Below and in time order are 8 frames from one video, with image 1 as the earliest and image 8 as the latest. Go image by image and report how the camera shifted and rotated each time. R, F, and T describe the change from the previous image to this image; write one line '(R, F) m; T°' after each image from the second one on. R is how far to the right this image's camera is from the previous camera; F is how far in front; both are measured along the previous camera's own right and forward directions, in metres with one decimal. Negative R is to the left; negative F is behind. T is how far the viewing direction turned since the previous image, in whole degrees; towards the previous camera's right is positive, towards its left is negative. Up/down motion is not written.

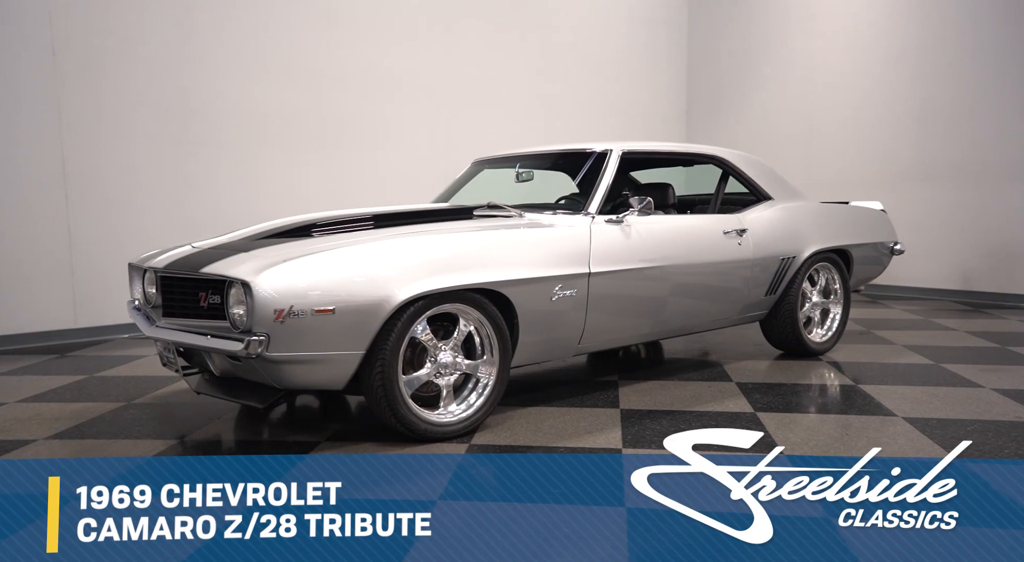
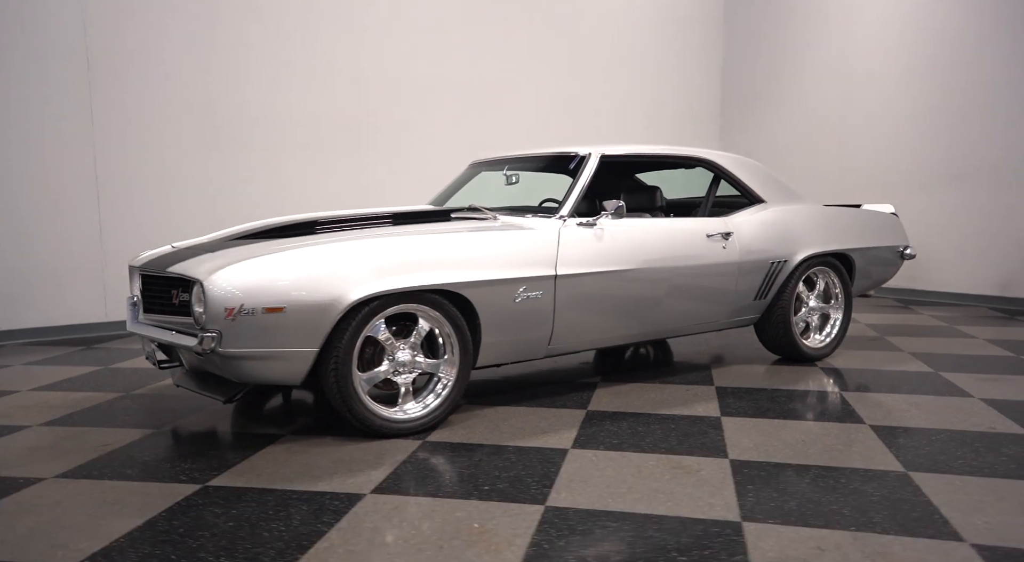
(+0.4, 0.0) m; -4°
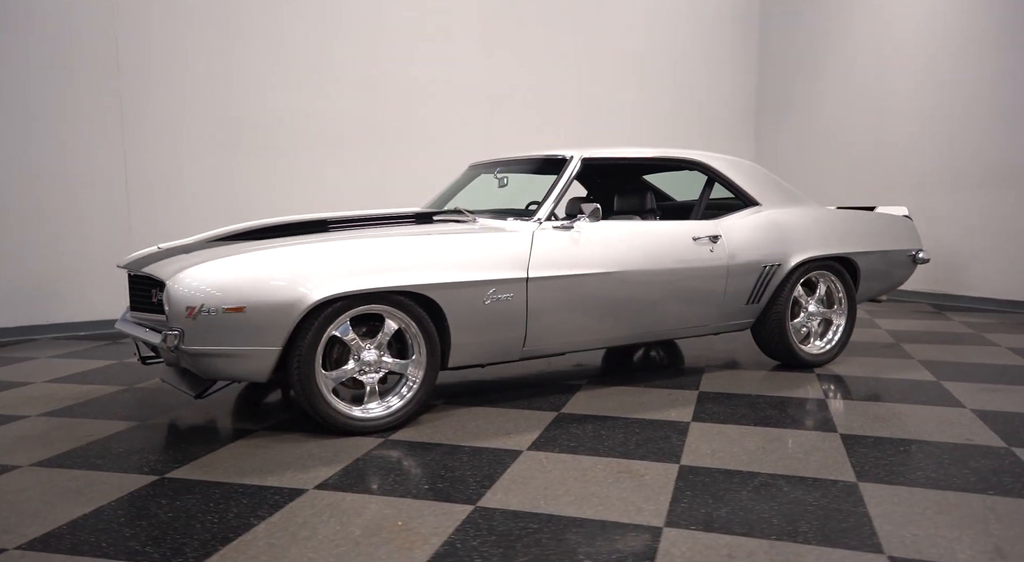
(+0.4, 0.0) m; -4°
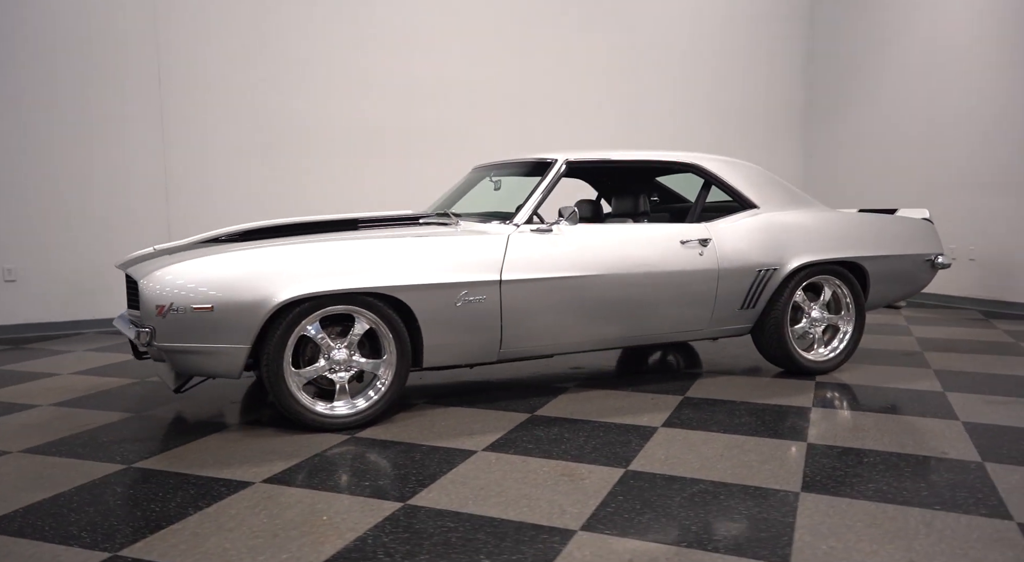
(+0.5, 0.0) m; -5°
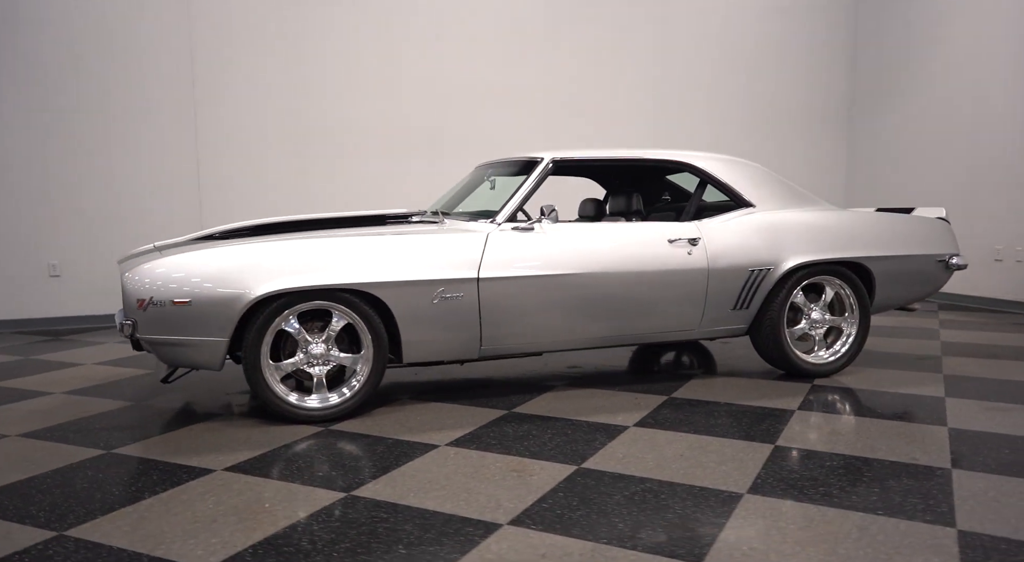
(+0.4, 0.0) m; -4°
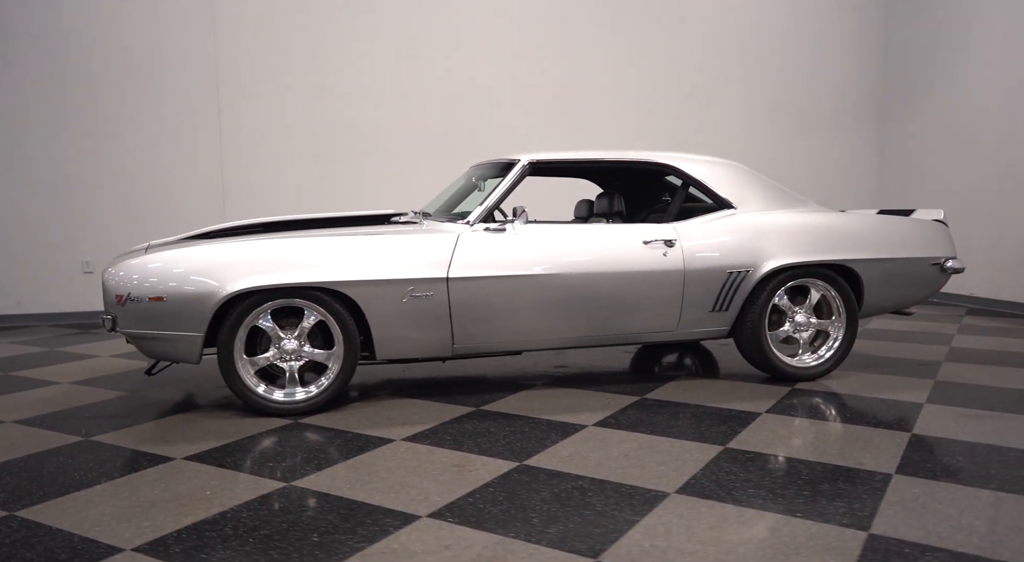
(+0.4, -0.1) m; -4°
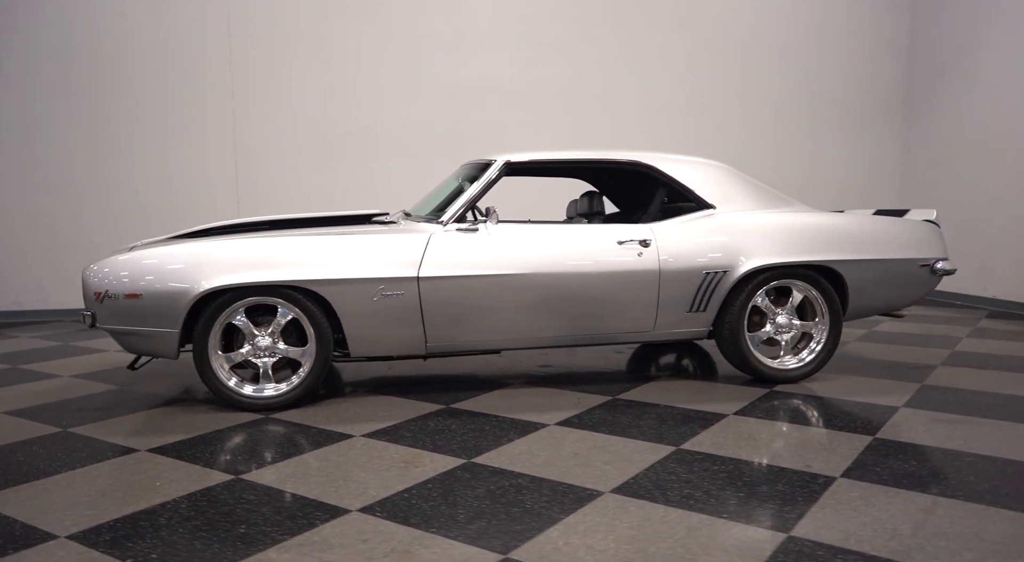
(+0.3, 0.0) m; -3°
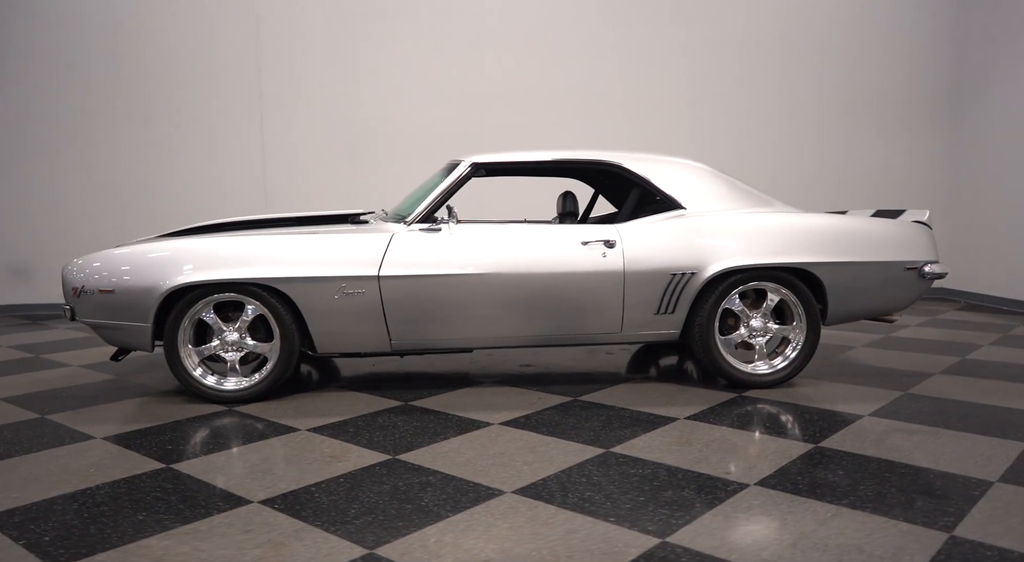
(+0.6, 0.0) m; -5°
